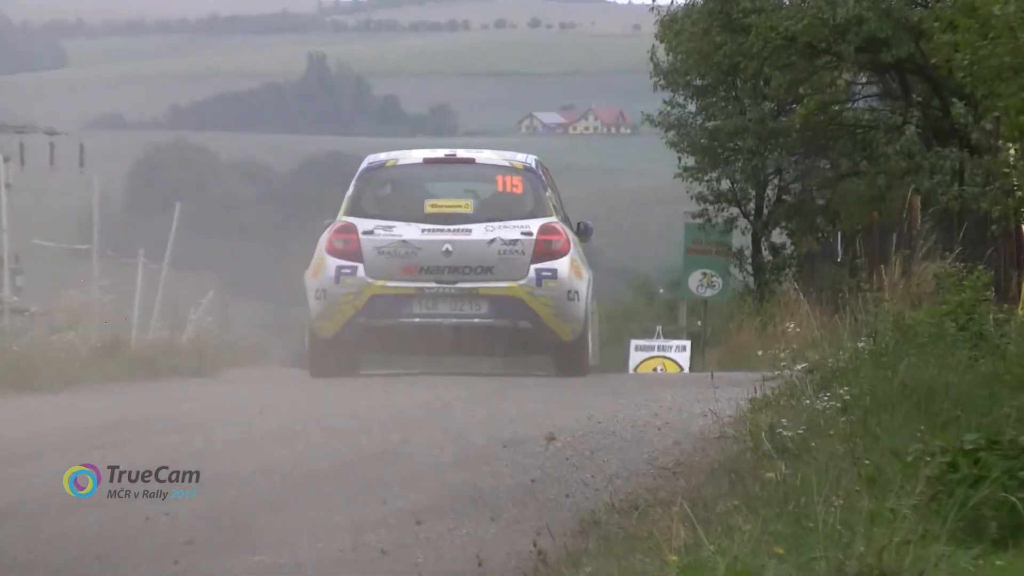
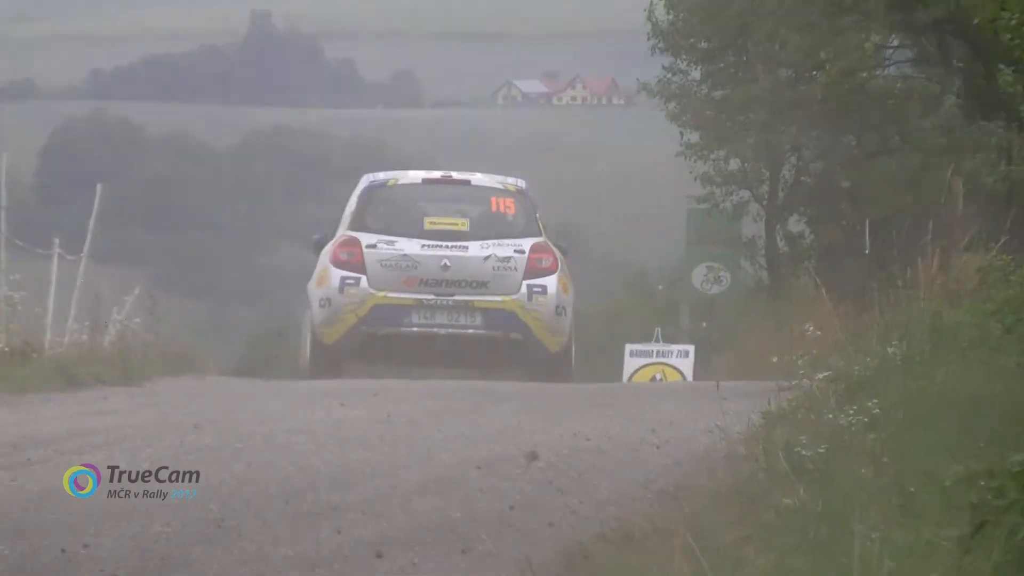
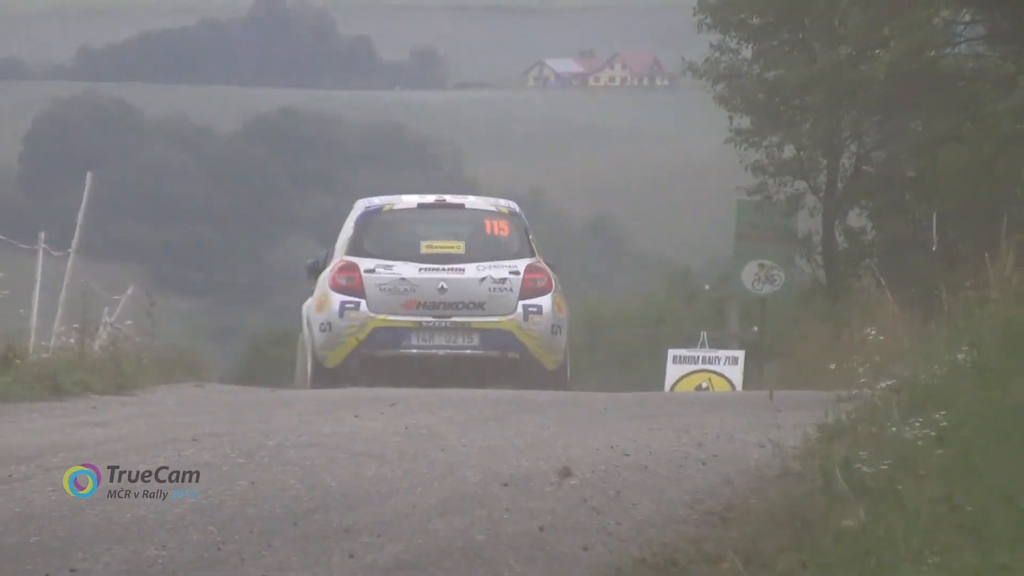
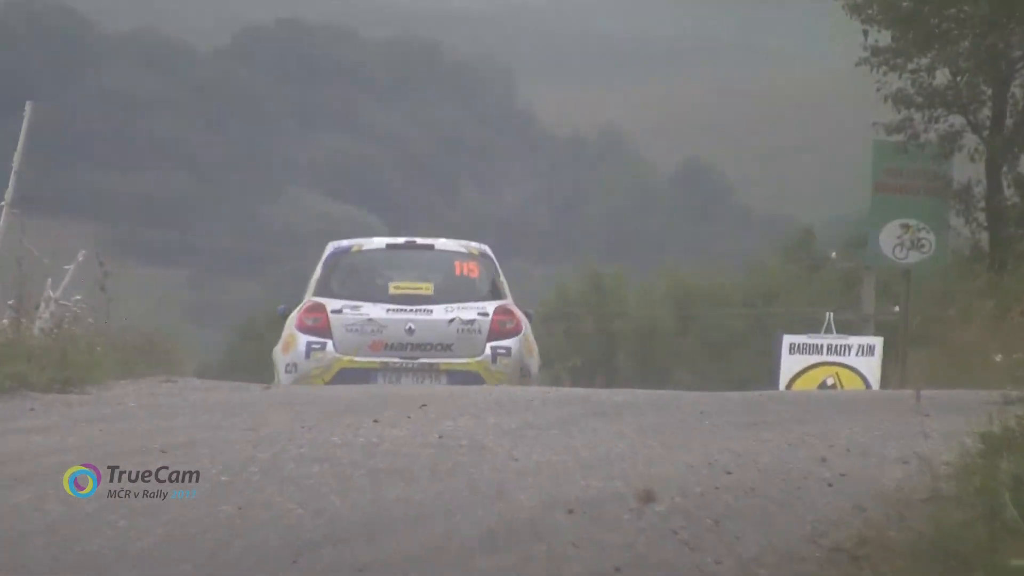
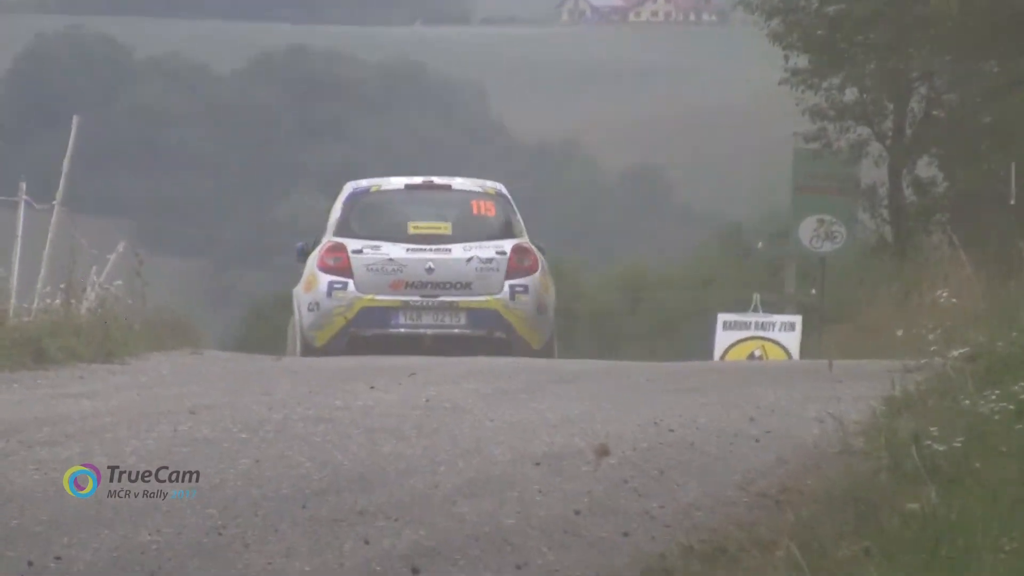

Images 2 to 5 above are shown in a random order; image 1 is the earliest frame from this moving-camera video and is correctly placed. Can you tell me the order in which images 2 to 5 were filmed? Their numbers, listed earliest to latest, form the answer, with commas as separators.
2, 3, 5, 4
